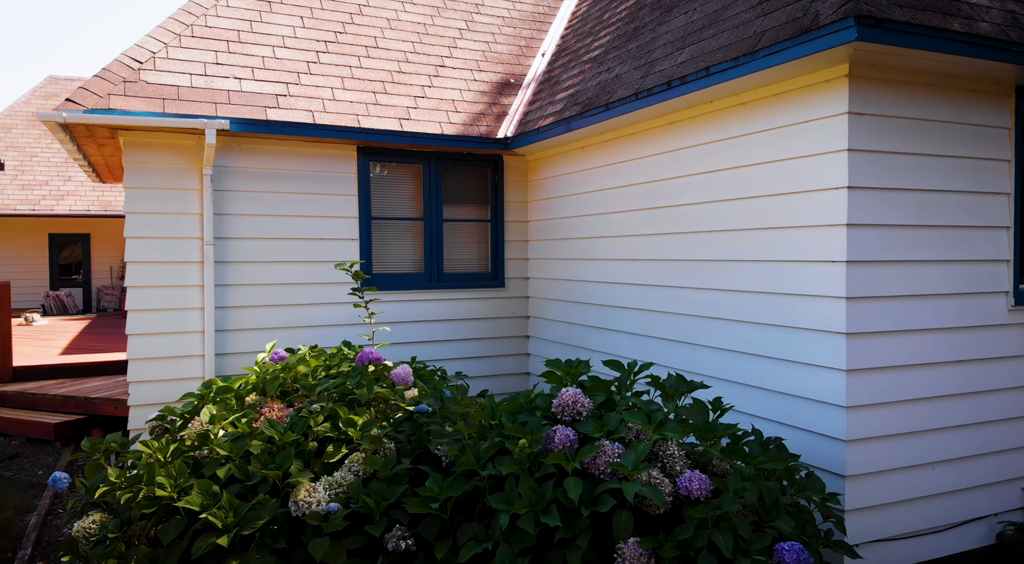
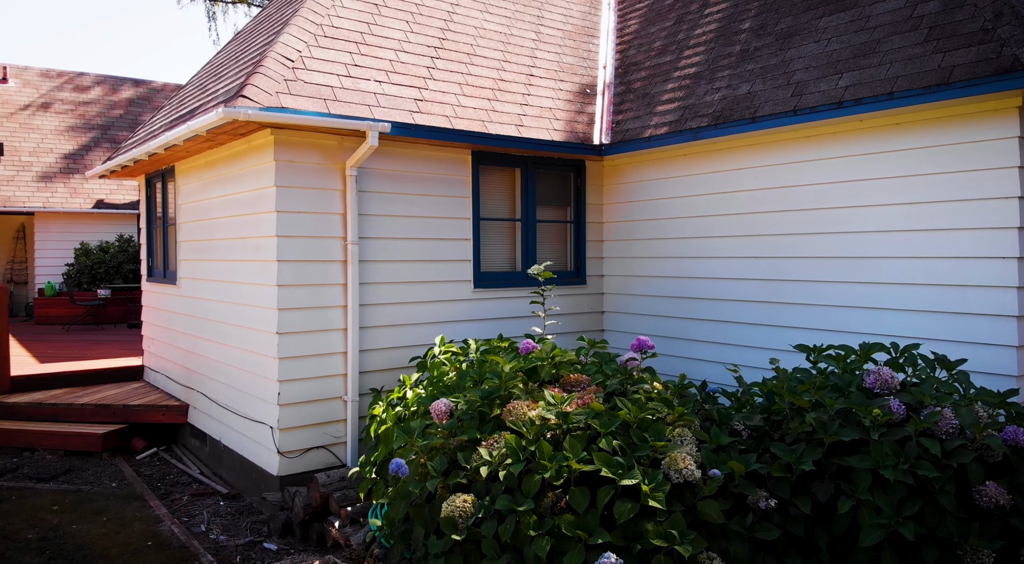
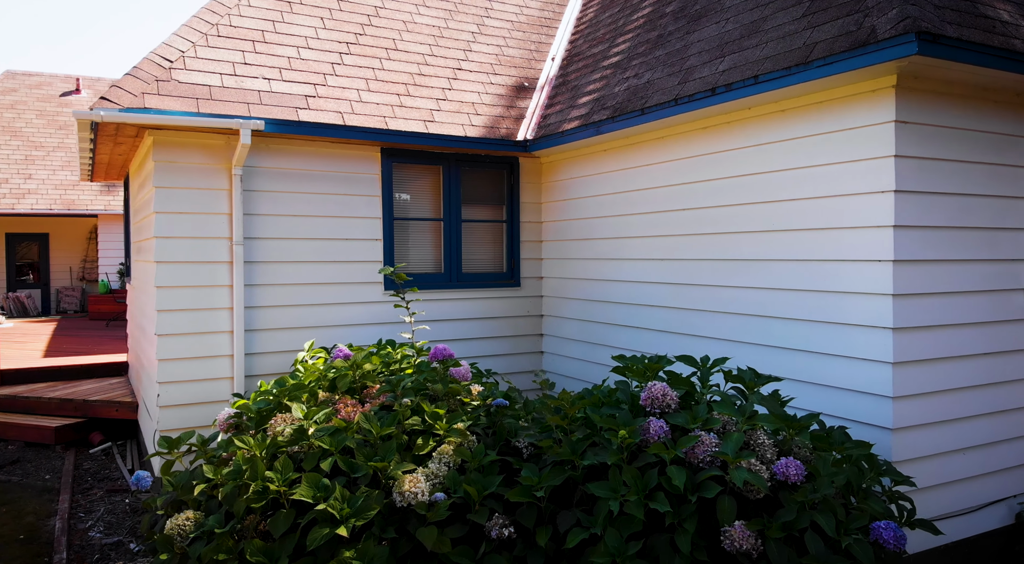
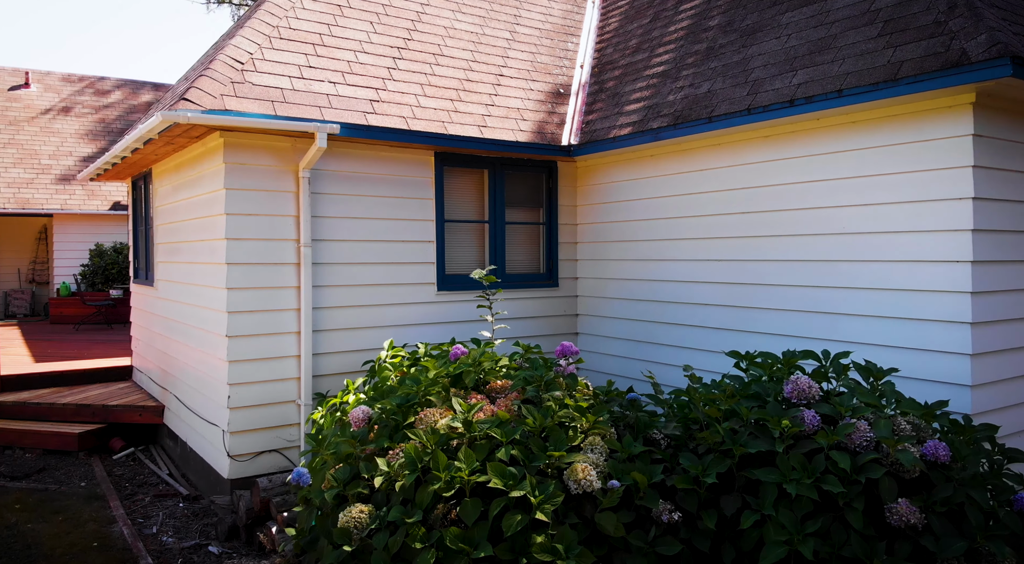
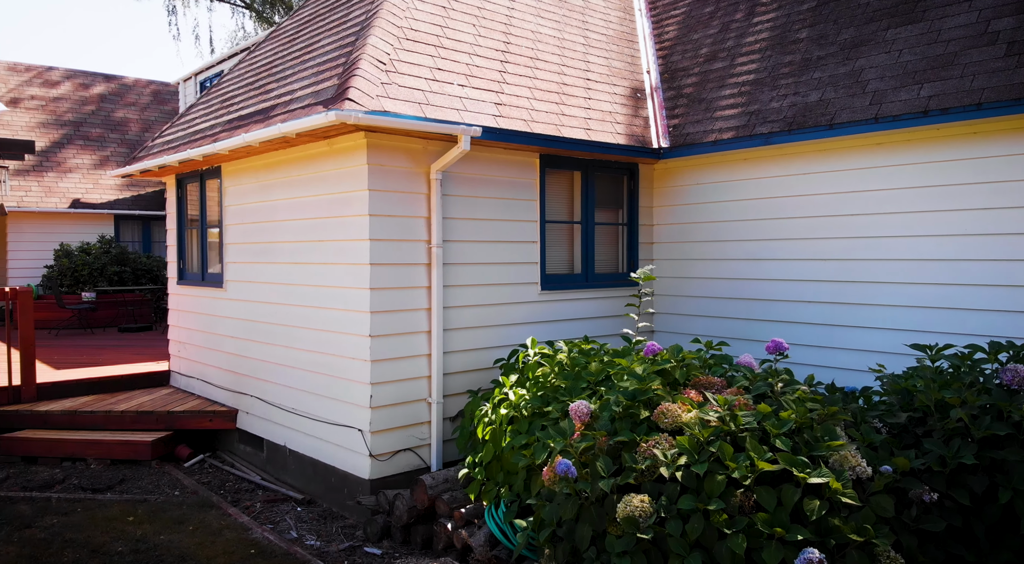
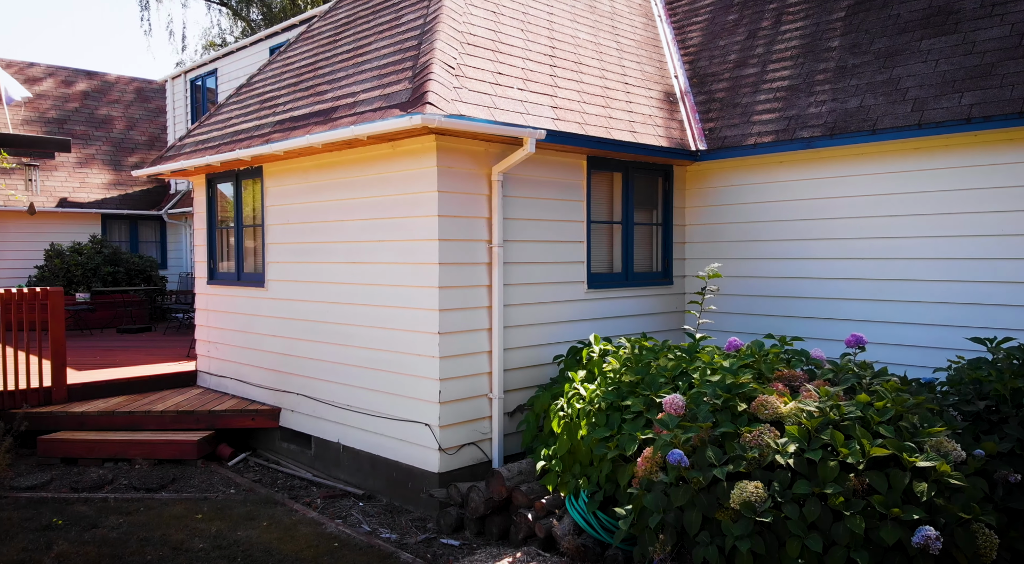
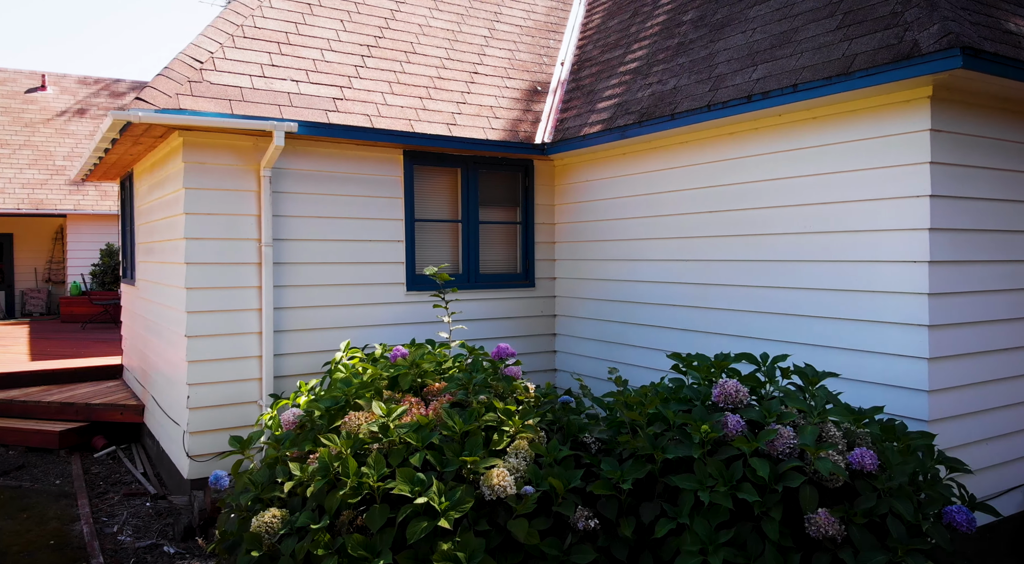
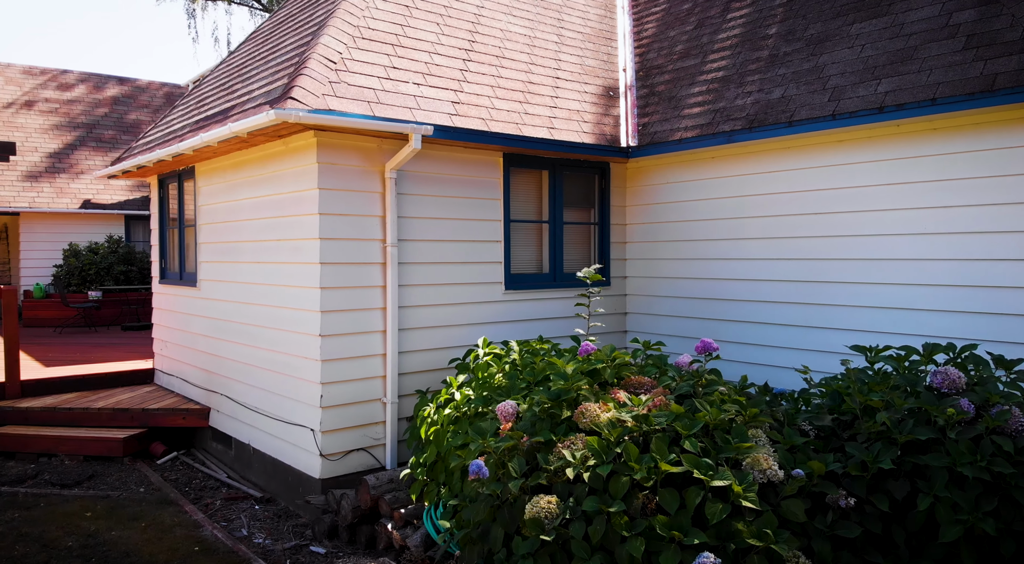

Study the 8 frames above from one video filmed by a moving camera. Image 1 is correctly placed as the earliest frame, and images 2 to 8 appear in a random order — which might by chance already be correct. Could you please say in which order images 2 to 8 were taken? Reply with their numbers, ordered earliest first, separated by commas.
3, 7, 4, 2, 8, 5, 6
